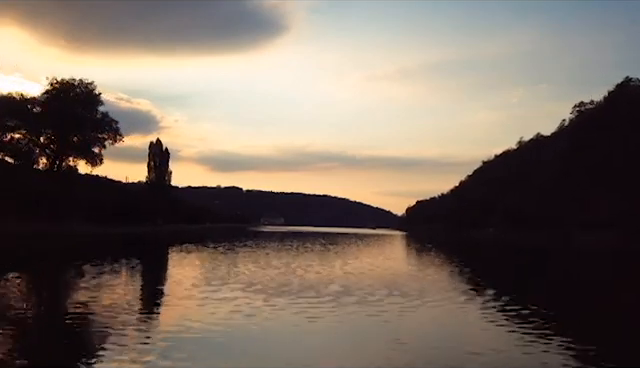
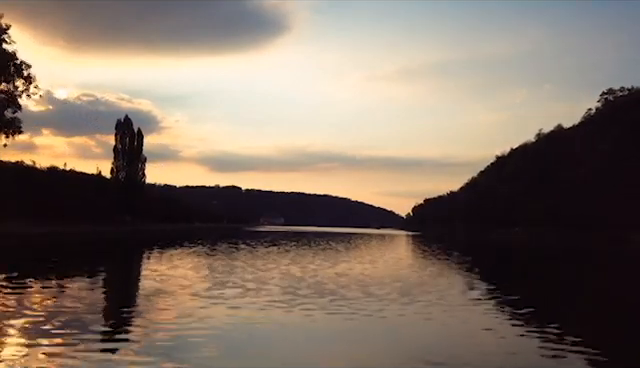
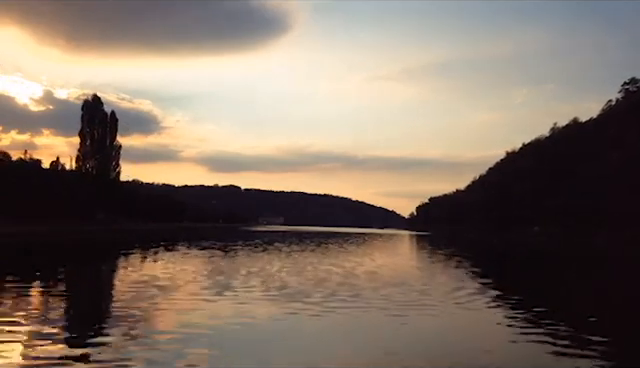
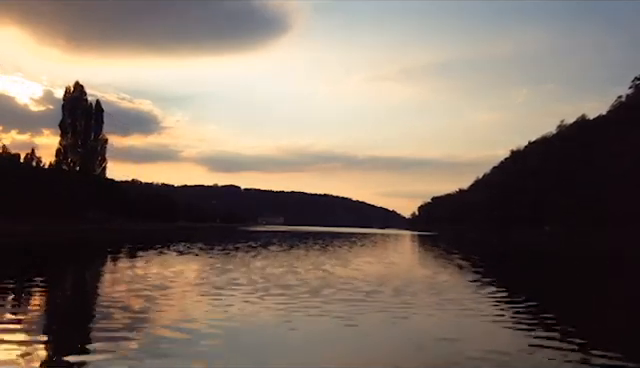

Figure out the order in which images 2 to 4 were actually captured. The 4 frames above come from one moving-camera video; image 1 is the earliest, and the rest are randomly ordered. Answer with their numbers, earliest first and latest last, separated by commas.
2, 3, 4
